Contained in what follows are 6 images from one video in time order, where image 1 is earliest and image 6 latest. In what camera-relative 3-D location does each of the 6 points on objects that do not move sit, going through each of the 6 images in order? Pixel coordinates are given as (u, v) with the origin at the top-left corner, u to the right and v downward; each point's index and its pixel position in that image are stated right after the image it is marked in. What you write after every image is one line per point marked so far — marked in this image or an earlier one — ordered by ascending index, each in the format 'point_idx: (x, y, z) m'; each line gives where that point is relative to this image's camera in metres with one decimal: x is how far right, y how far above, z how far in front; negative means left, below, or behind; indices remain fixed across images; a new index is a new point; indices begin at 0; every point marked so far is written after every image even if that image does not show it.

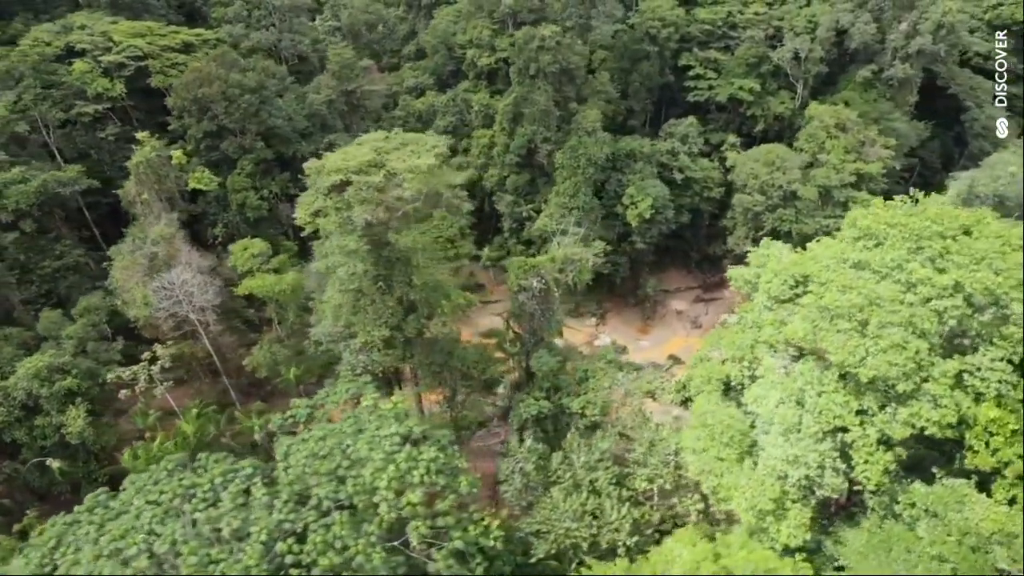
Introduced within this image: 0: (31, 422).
0: (-13.8, -3.8, +17.1) m
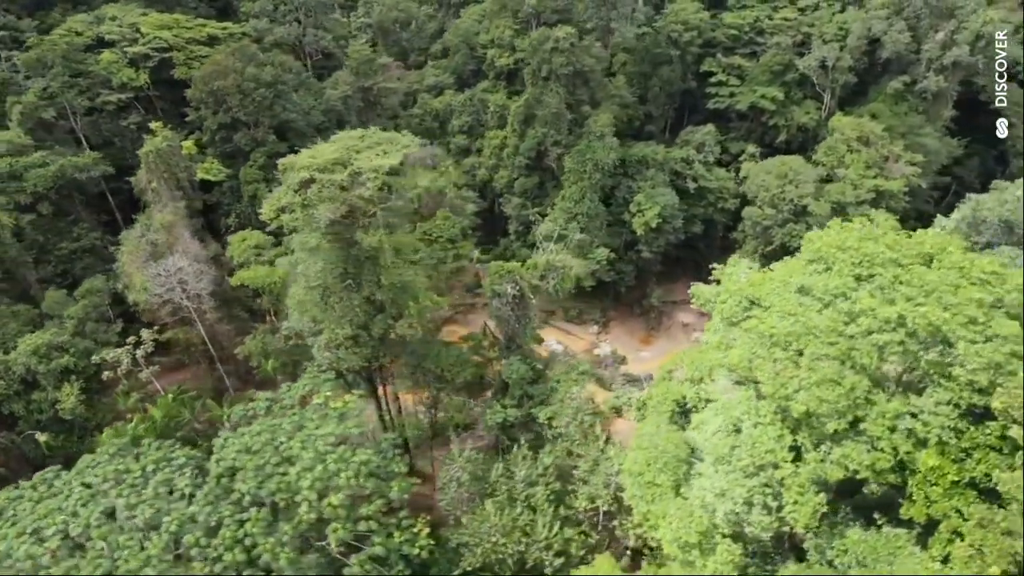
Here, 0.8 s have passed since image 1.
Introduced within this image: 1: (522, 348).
0: (-14.6, -3.2, +17.9) m
1: (+0.4, -1.7, +16.6) m
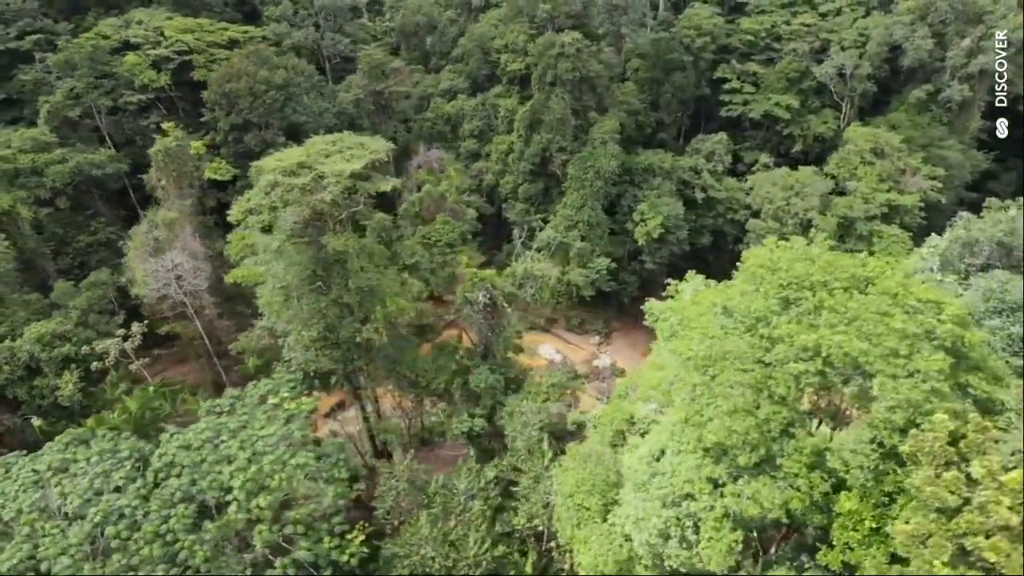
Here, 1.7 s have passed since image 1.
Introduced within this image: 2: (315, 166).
0: (-15.2, -2.9, +18.8) m
1: (-0.4, -1.9, +16.5) m
2: (-4.7, +2.9, +13.8) m
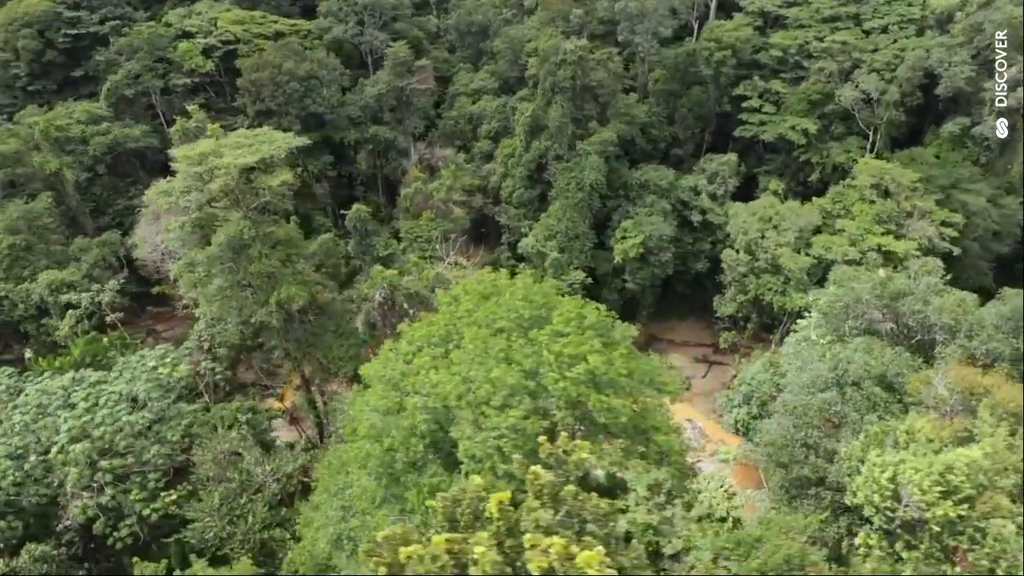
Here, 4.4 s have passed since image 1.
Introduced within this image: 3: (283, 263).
0: (-17.5, -1.2, +21.8) m
1: (-3.3, -1.9, +16.8) m
2: (-7.5, +3.4, +14.9) m
3: (-6.2, +0.7, +16.1) m
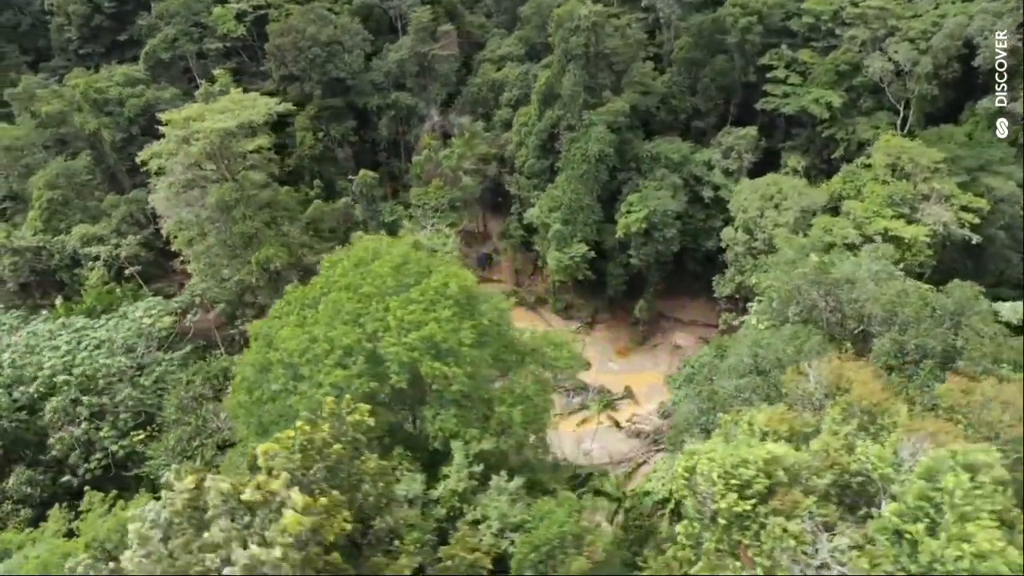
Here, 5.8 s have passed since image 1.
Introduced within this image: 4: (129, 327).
0: (-17.6, +0.8, +23.6) m
1: (-4.0, -0.9, +17.3) m
2: (-8.2, +4.5, +15.5) m
3: (-6.9, +1.8, +16.8) m
4: (-9.2, -1.1, +14.3) m
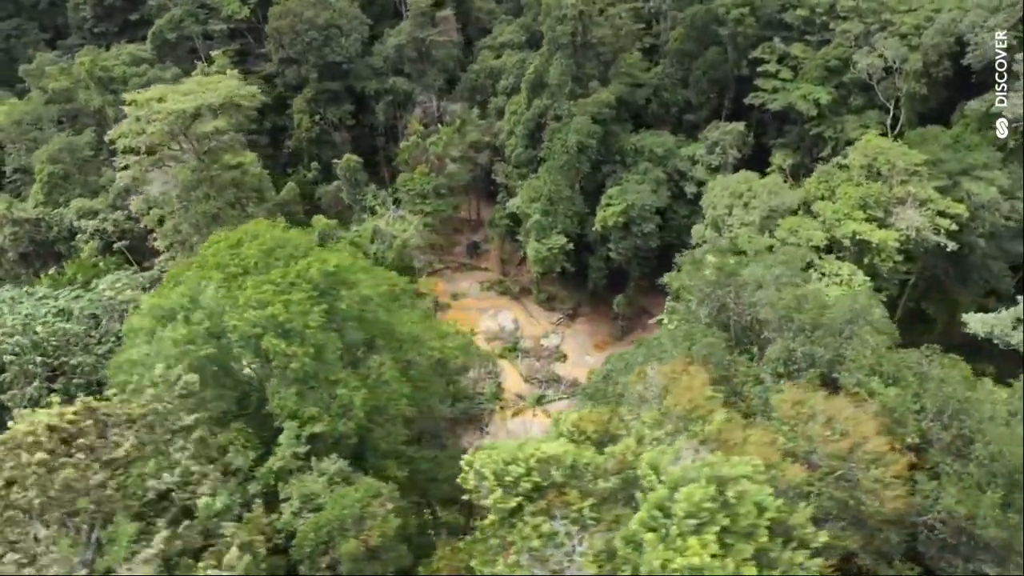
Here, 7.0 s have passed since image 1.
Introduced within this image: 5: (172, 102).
0: (-18.4, +2.0, +24.6) m
1: (-5.3, -0.4, +17.6) m
2: (-9.3, +5.1, +15.9) m
3: (-8.2, +2.4, +17.2) m
4: (-10.7, -0.4, +14.9) m
5: (-8.9, +5.0, +15.7) m
